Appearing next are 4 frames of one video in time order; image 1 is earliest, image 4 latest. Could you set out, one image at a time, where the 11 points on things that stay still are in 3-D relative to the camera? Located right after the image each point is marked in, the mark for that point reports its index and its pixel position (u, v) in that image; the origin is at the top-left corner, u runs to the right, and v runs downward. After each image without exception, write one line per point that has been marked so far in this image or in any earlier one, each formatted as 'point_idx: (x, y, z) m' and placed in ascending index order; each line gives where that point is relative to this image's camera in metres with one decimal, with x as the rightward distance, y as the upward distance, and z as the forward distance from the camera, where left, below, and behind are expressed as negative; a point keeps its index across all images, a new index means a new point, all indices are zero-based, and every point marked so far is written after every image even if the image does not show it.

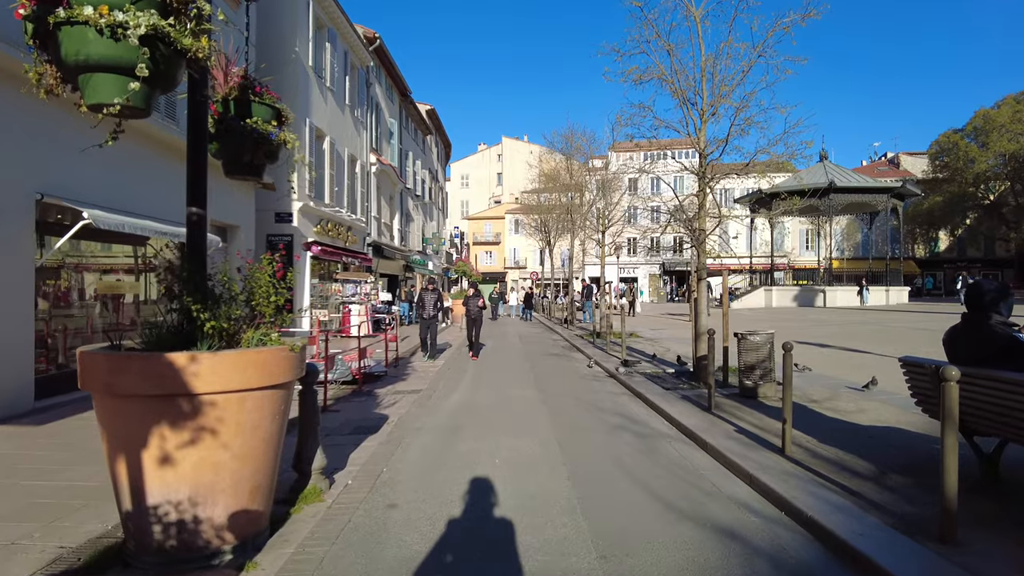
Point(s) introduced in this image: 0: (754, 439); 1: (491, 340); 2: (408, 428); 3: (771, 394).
0: (+2.4, -1.5, +6.3) m
1: (-0.6, -1.6, +19.8) m
2: (-1.3, -1.7, +7.5) m
3: (+3.5, -1.4, +8.5) m
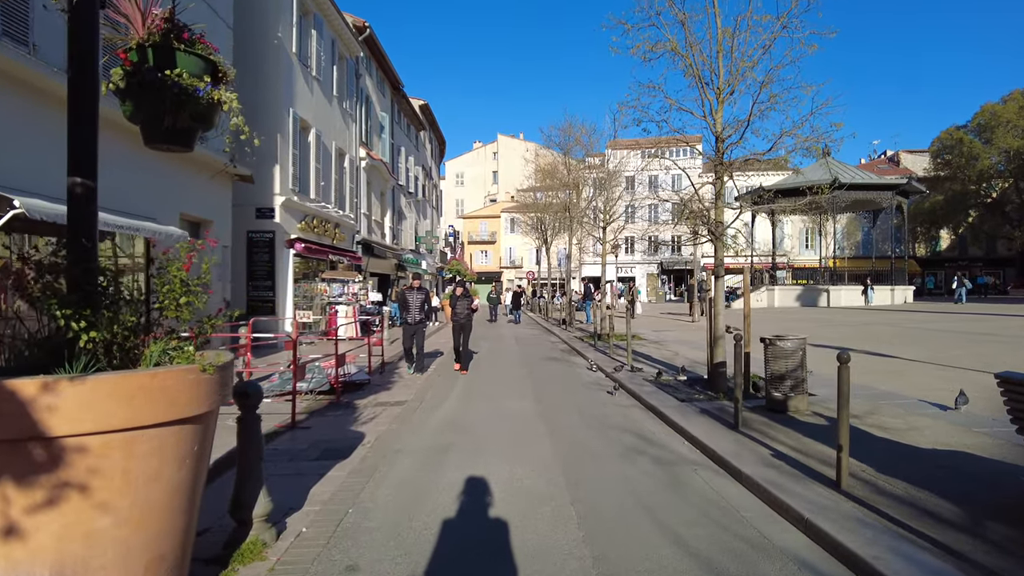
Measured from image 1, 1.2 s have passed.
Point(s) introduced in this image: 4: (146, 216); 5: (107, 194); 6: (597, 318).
0: (+2.4, -1.5, +5.2) m
1: (-0.8, -1.6, +18.8) m
2: (-1.3, -1.7, +6.5) m
3: (+3.4, -1.4, +7.4) m
4: (-6.8, +1.3, +11.9) m
5: (-7.0, +1.6, +11.0) m
6: (+2.6, -0.9, +19.5) m
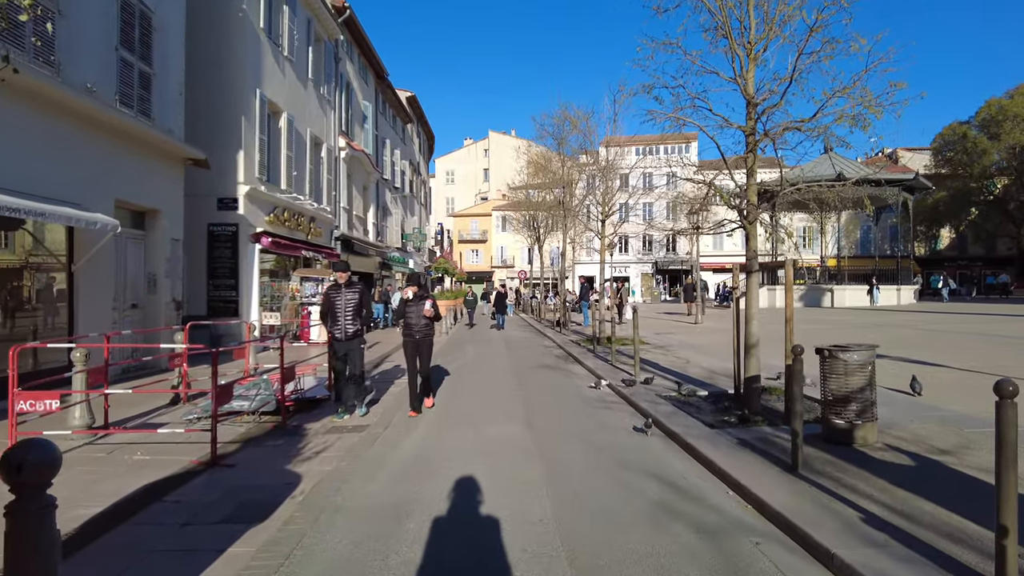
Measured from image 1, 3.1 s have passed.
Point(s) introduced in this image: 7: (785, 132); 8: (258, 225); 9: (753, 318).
0: (+2.2, -1.4, +3.5) m
1: (-1.1, -1.6, +17.0) m
2: (-1.4, -1.6, +4.7) m
3: (+3.3, -1.4, +5.7) m
4: (-7.0, +1.4, +10.1) m
5: (-7.2, +1.7, +9.2) m
6: (+2.3, -0.9, +17.8) m
7: (+3.1, +1.8, +7.3) m
8: (-7.0, +1.7, +17.3) m
9: (+2.9, -0.4, +7.6) m
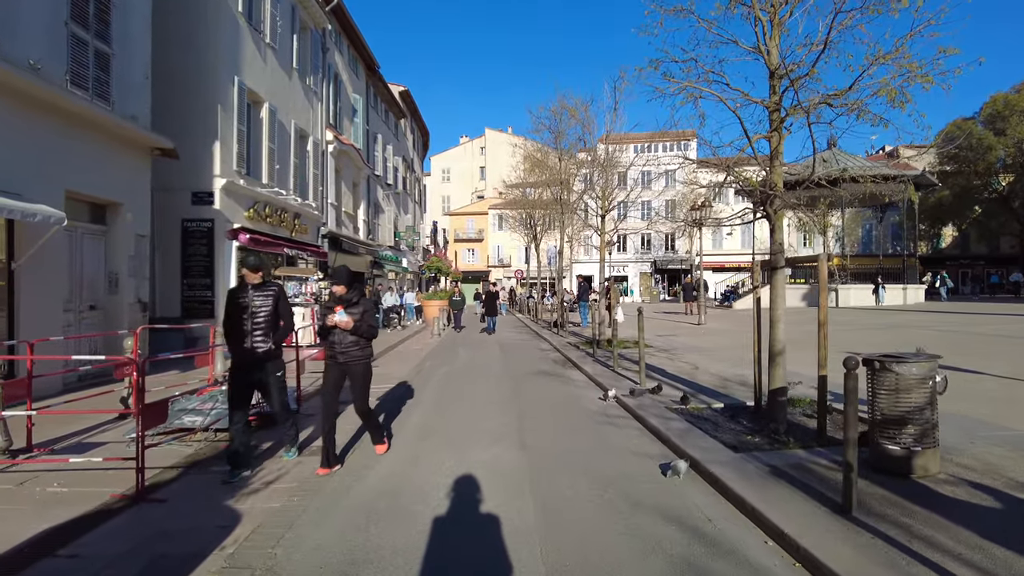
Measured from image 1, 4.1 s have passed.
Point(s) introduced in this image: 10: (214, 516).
0: (+2.1, -1.4, +2.6) m
1: (-1.2, -1.6, +16.0) m
2: (-1.5, -1.6, +3.7) m
3: (+3.2, -1.4, +4.8) m
4: (-7.2, +1.4, +9.1) m
5: (-7.3, +1.7, +8.2) m
6: (+2.2, -0.9, +16.8) m
7: (+3.0, +1.8, +6.3) m
8: (-7.1, +1.7, +16.3) m
9: (+2.8, -0.3, +6.6) m
10: (-2.2, -1.7, +4.6) m
